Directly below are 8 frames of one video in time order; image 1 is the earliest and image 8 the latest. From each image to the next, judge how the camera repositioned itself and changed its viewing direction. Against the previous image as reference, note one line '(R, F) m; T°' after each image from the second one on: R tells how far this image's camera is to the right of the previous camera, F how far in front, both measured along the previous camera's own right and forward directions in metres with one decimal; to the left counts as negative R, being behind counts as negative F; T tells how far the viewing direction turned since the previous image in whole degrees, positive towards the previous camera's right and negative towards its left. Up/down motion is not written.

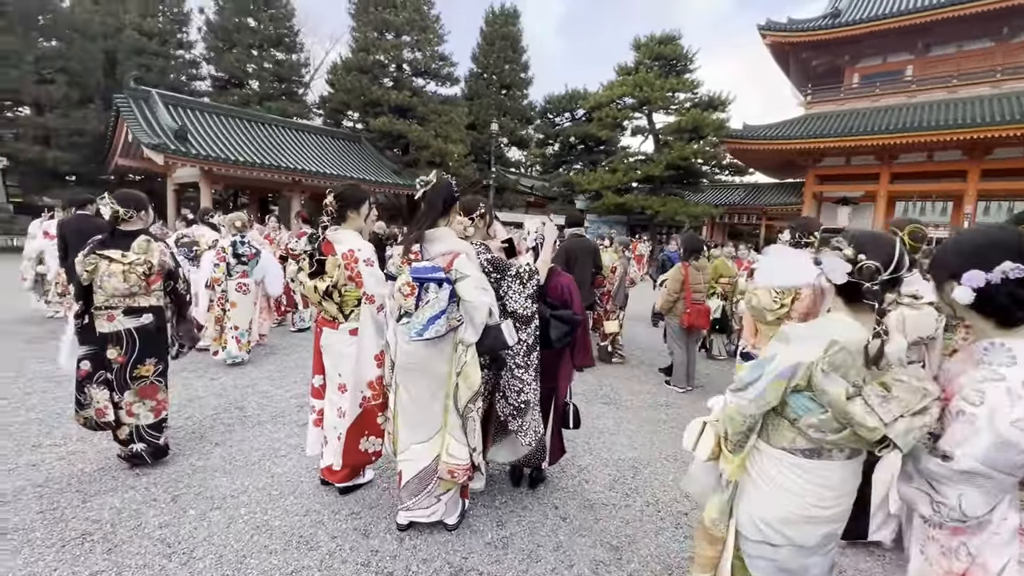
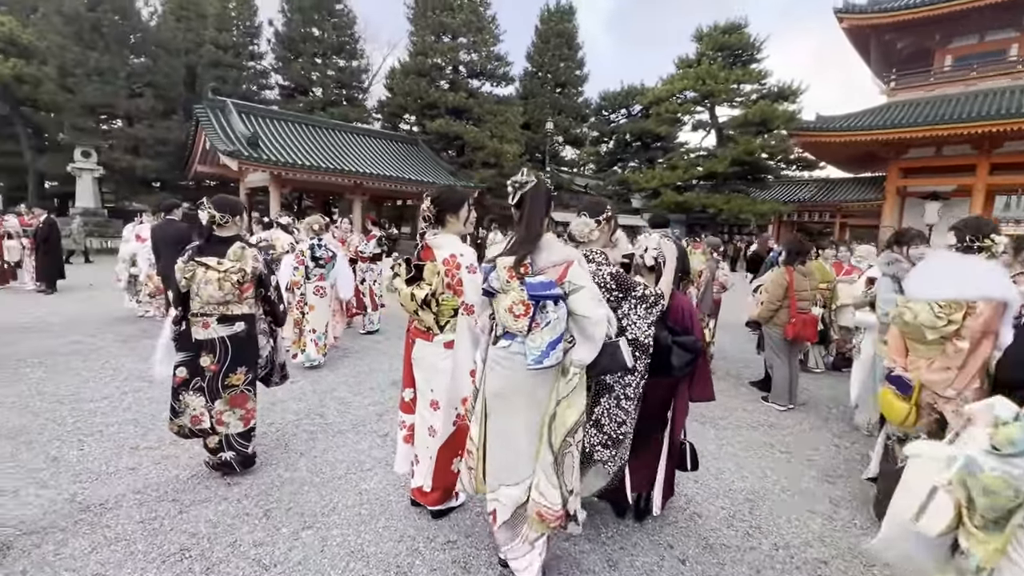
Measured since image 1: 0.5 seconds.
(-0.3, +0.2) m; -6°
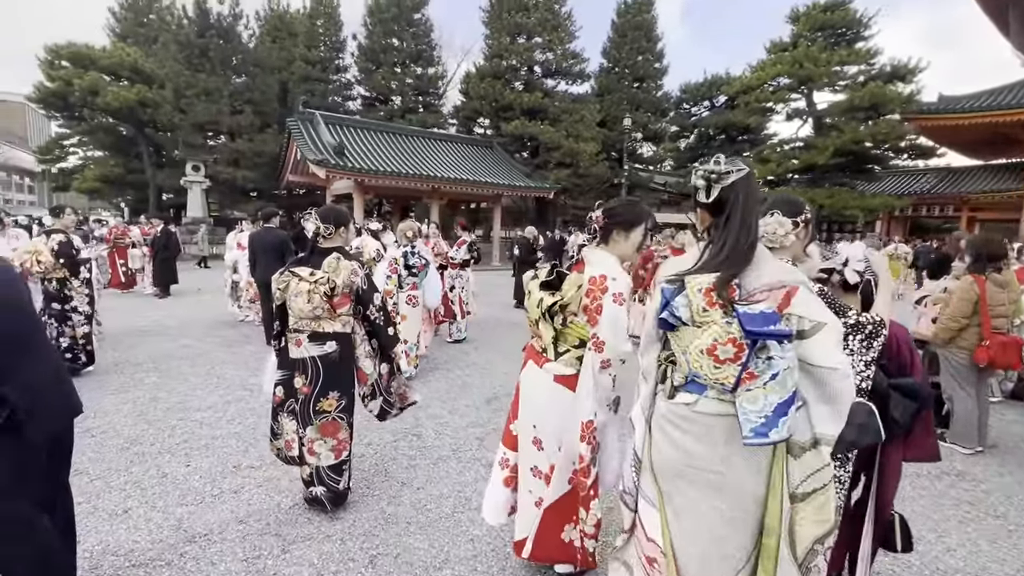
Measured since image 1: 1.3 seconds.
(-0.3, +0.4) m; -8°
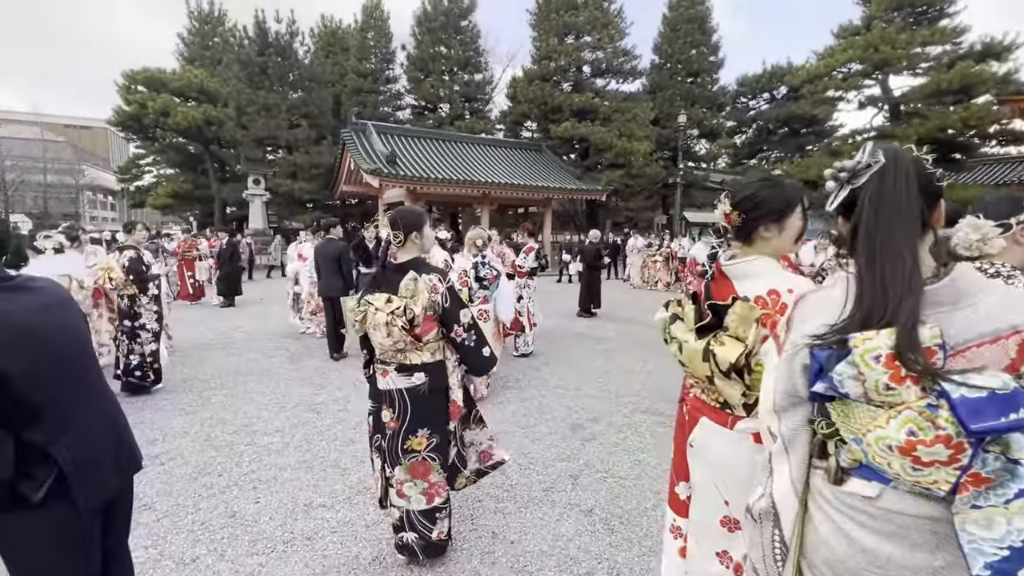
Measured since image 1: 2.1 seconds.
(-0.3, +0.4) m; -5°
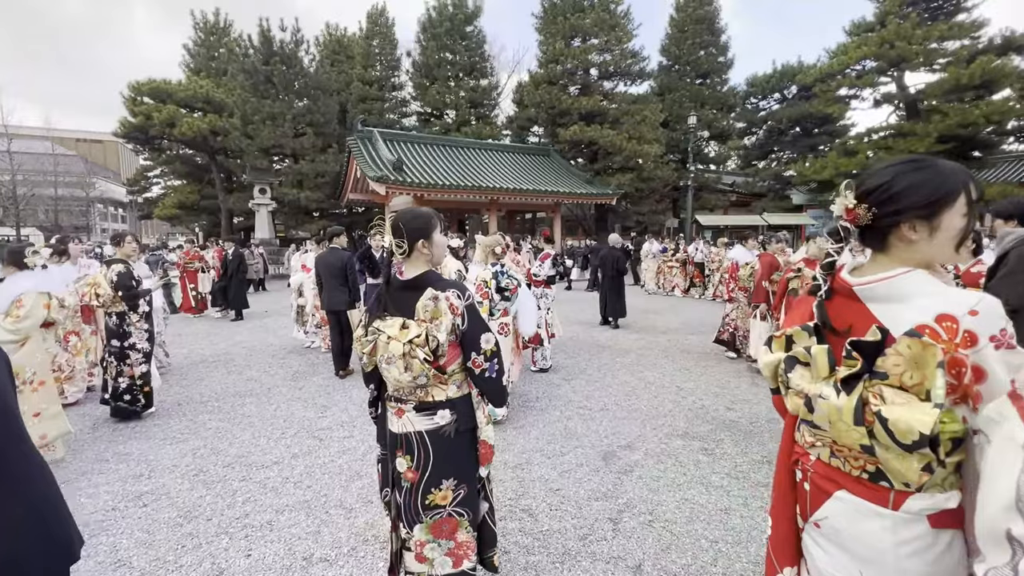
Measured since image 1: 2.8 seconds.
(-0.1, +0.4) m; -1°
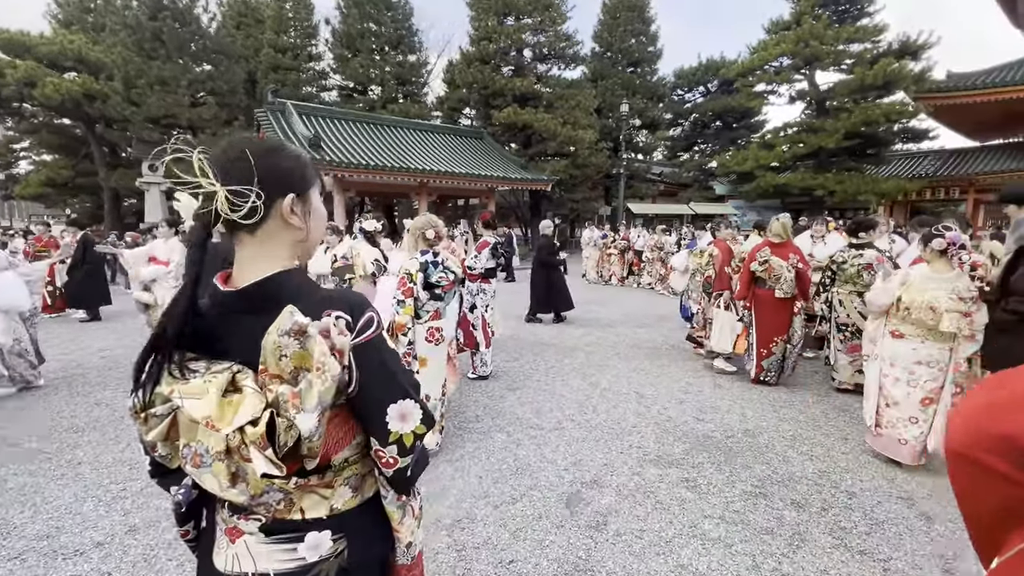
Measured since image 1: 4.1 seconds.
(0.0, +0.8) m; +8°
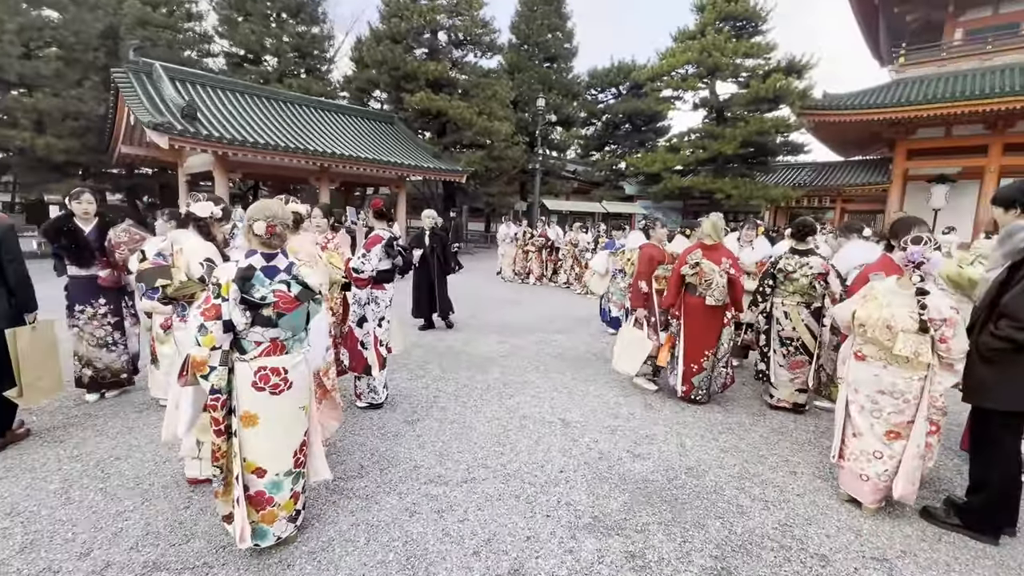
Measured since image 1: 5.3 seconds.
(+0.1, +0.8) m; +10°
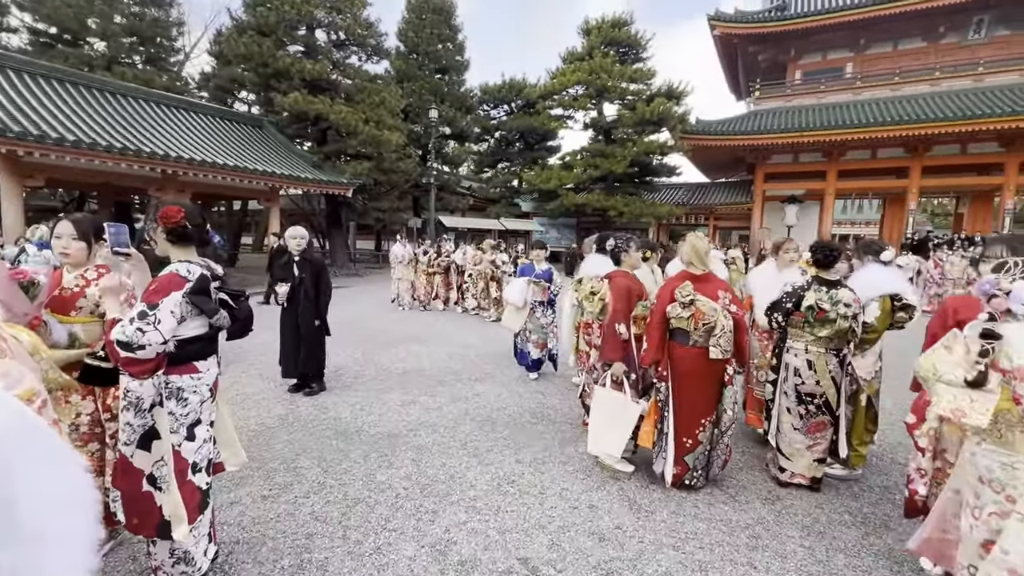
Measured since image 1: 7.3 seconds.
(-0.1, +1.4) m; +13°
